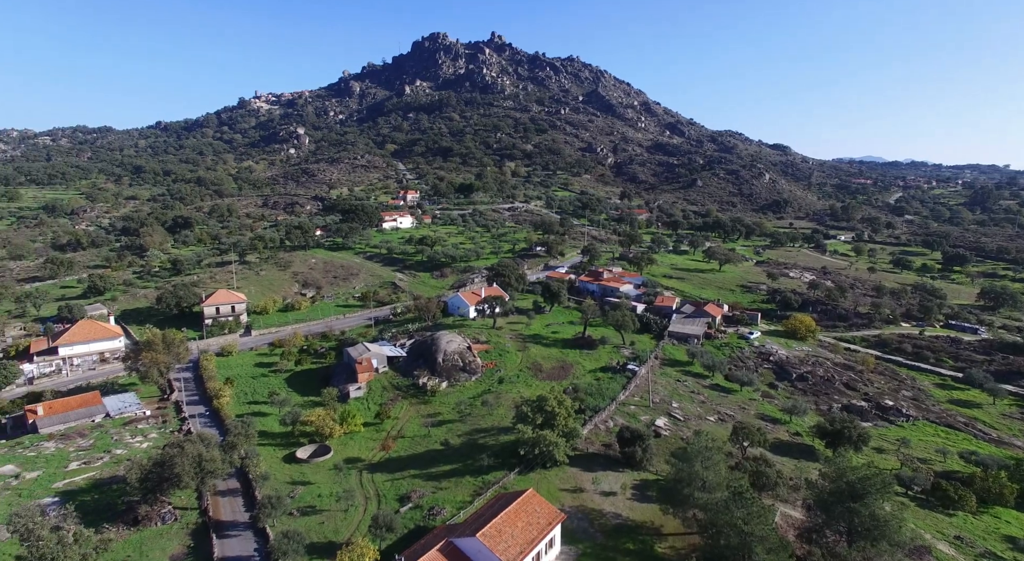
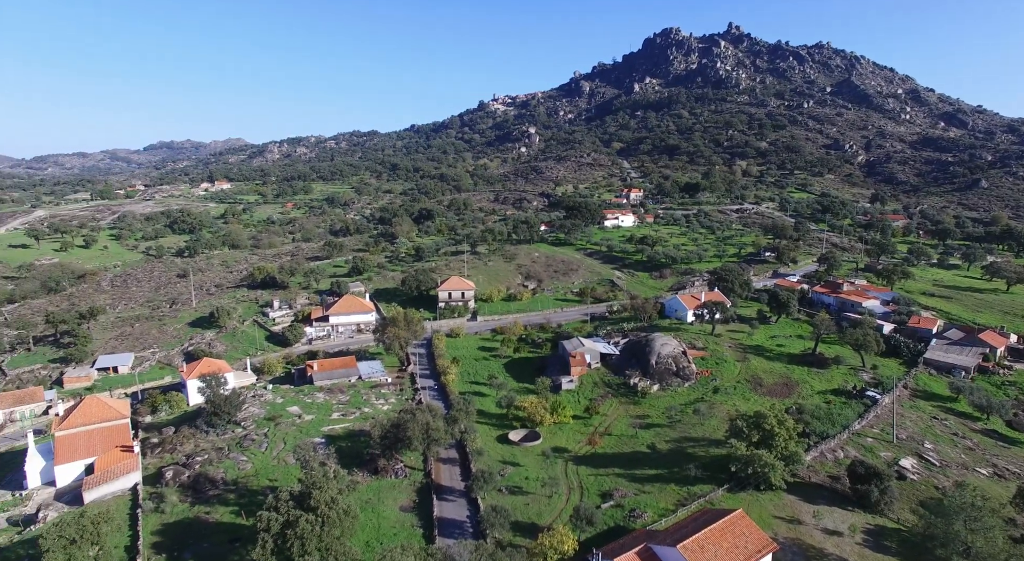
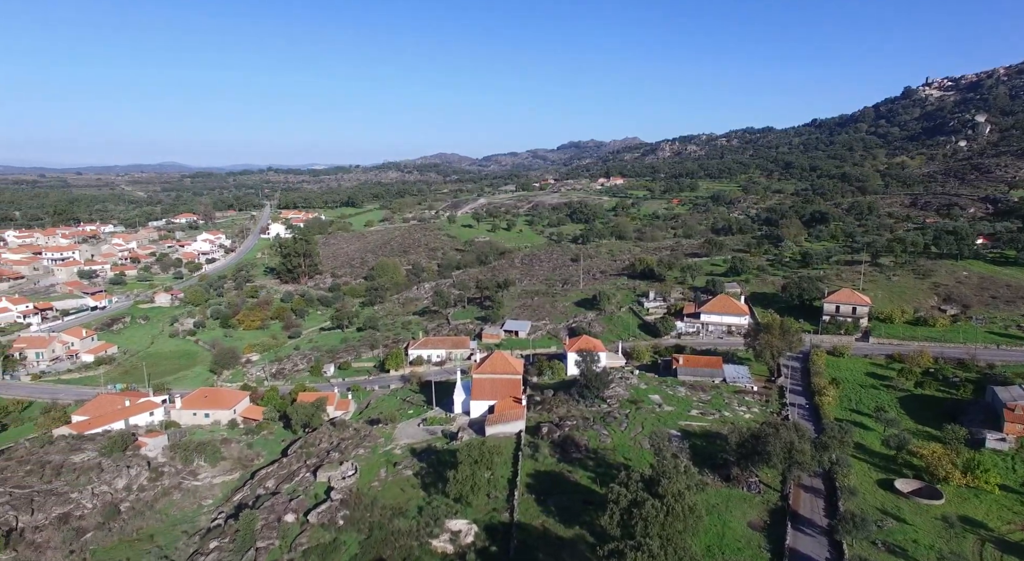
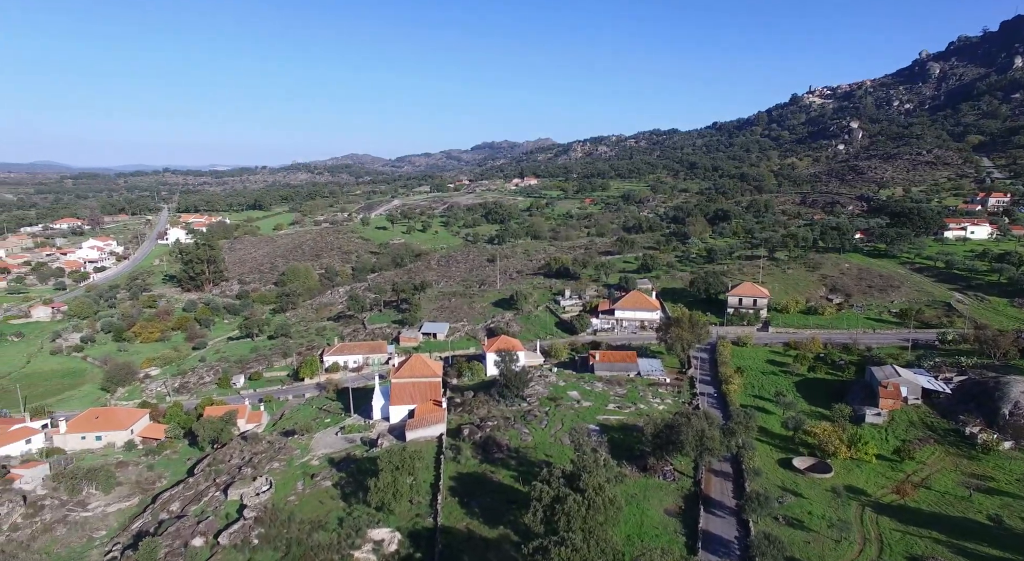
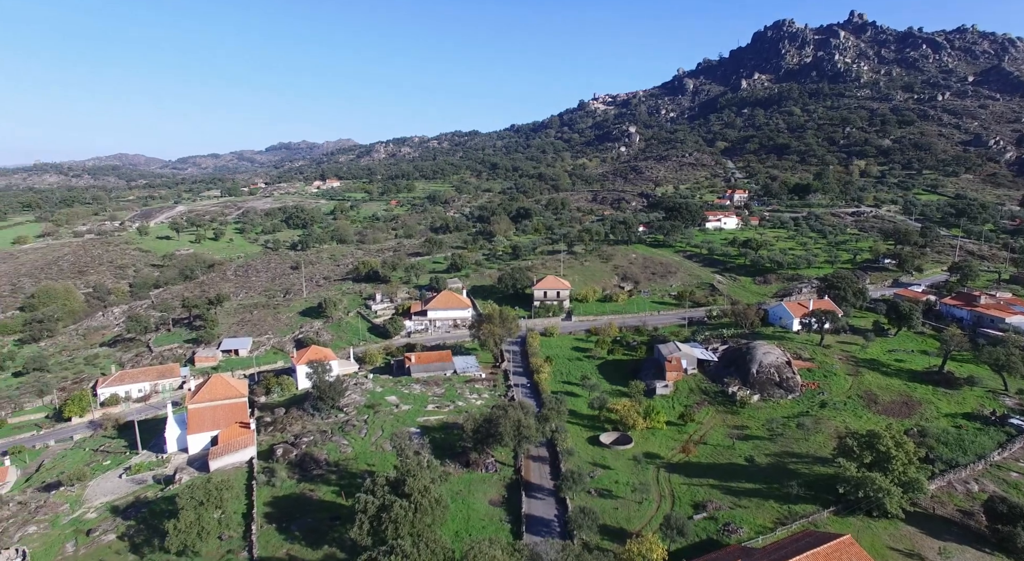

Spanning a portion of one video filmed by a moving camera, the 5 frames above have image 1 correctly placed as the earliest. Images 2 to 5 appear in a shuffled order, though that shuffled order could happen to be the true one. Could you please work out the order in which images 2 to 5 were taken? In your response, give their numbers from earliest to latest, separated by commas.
2, 5, 4, 3
